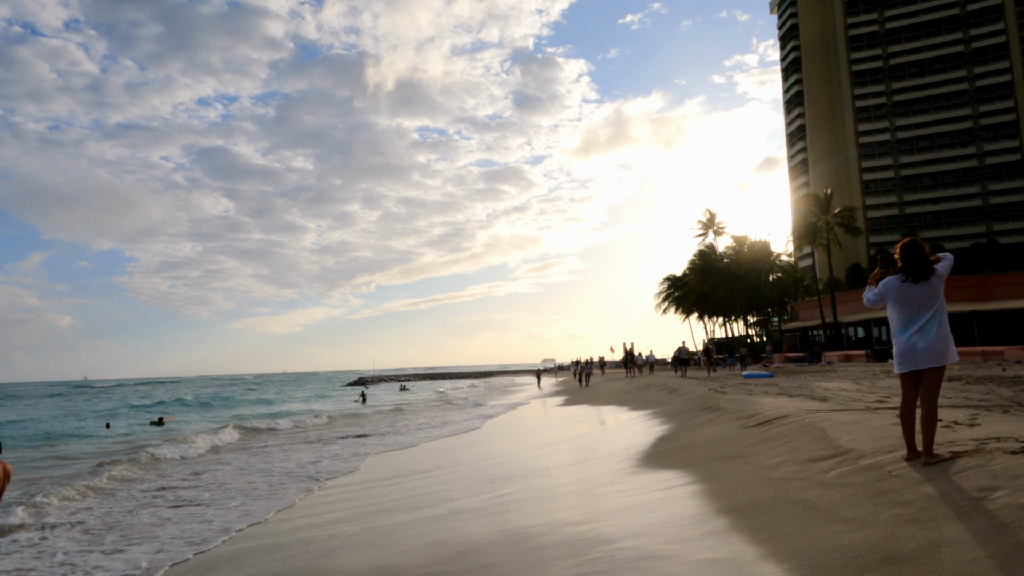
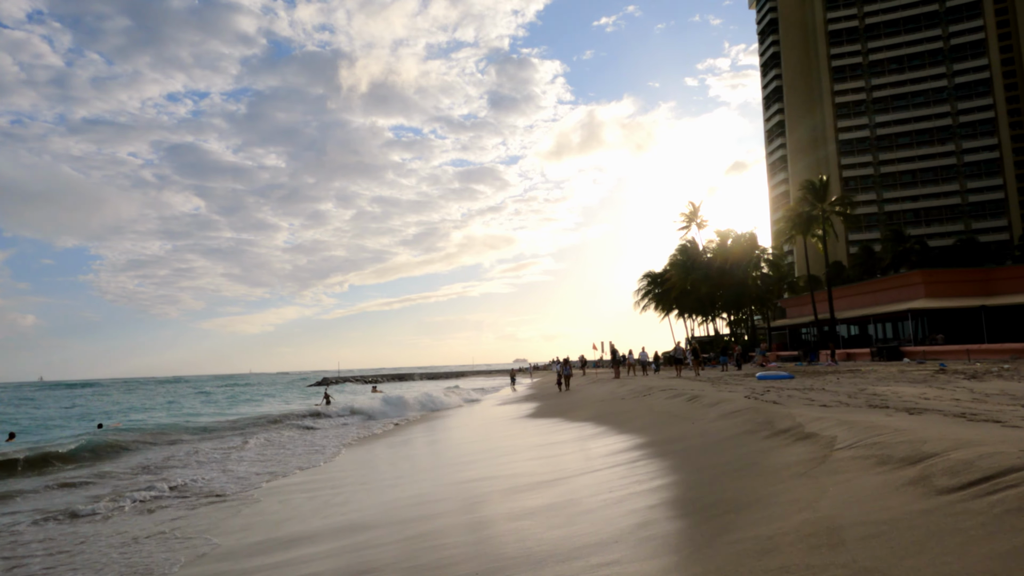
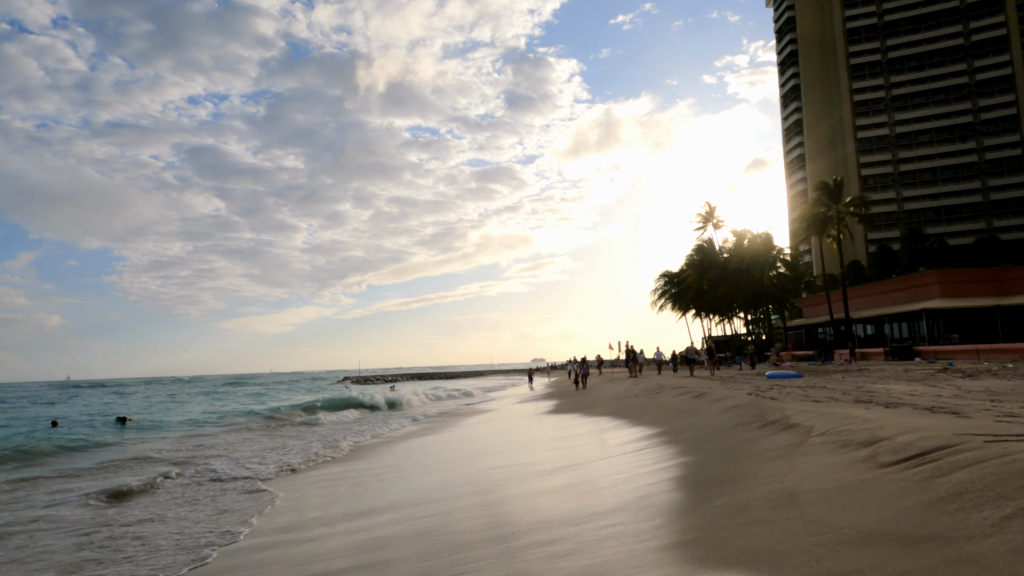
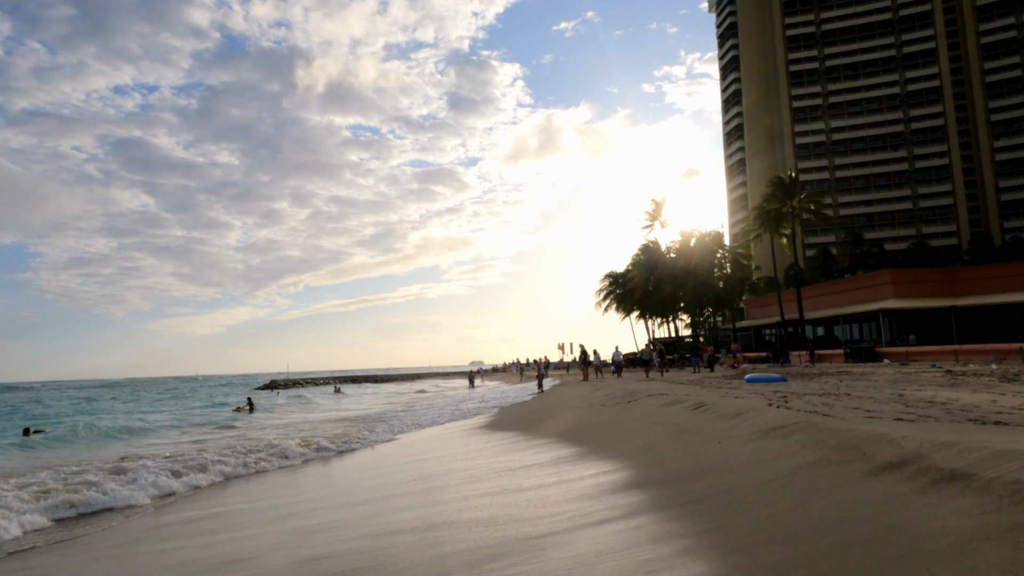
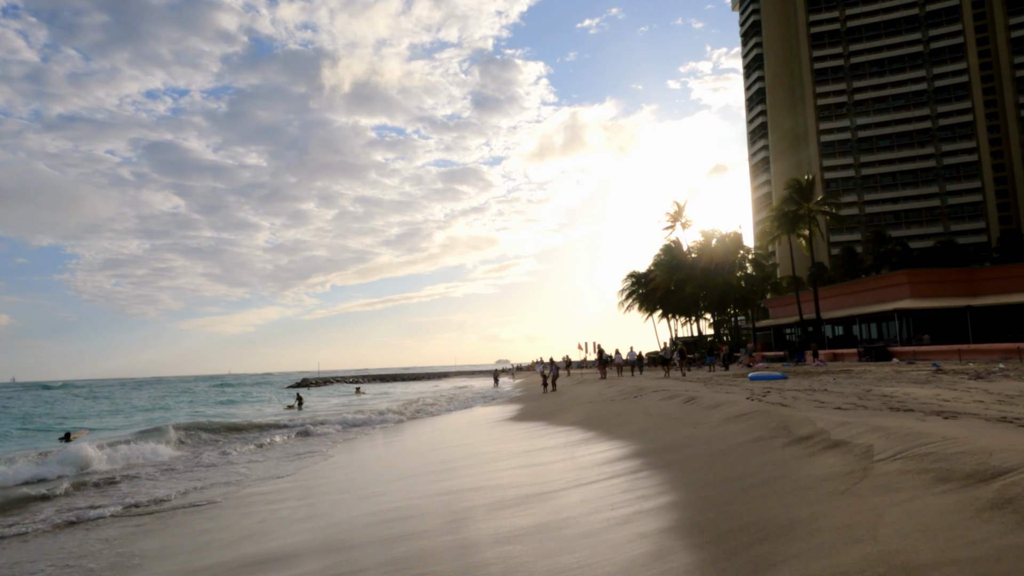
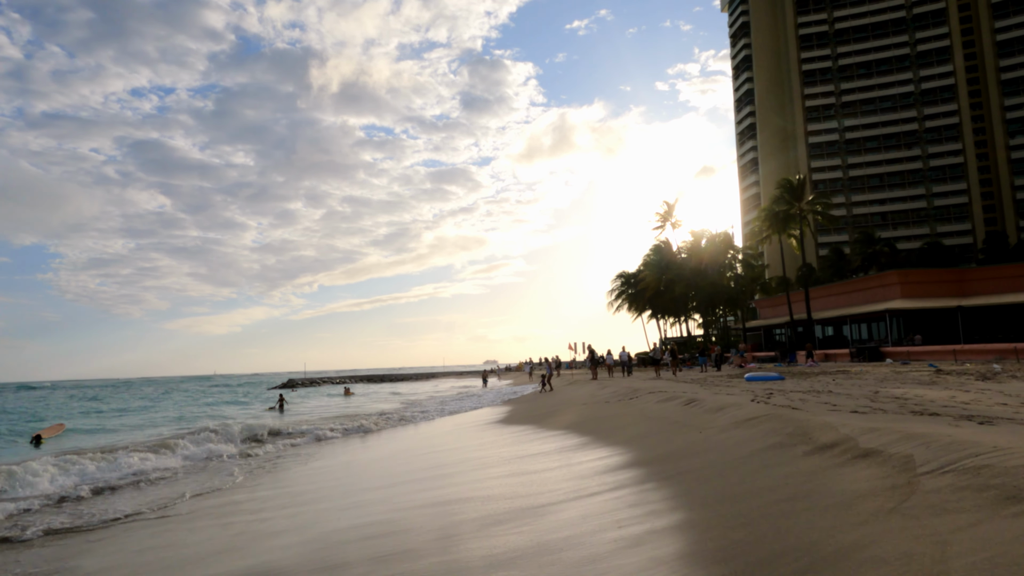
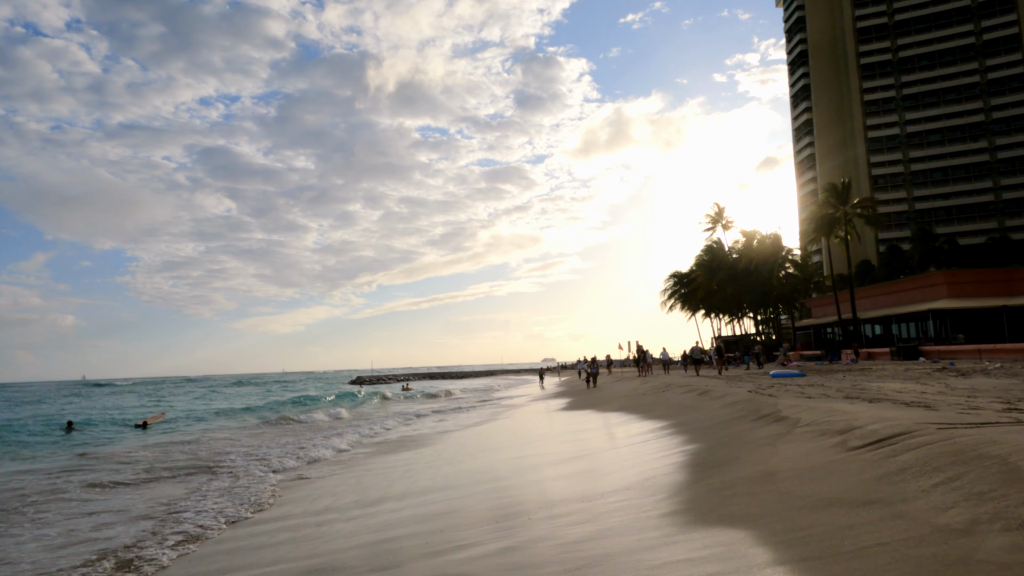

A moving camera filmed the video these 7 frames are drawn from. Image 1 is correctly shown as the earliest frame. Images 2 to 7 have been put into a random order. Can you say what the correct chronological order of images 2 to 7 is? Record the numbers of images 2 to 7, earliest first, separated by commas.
7, 3, 2, 5, 6, 4
